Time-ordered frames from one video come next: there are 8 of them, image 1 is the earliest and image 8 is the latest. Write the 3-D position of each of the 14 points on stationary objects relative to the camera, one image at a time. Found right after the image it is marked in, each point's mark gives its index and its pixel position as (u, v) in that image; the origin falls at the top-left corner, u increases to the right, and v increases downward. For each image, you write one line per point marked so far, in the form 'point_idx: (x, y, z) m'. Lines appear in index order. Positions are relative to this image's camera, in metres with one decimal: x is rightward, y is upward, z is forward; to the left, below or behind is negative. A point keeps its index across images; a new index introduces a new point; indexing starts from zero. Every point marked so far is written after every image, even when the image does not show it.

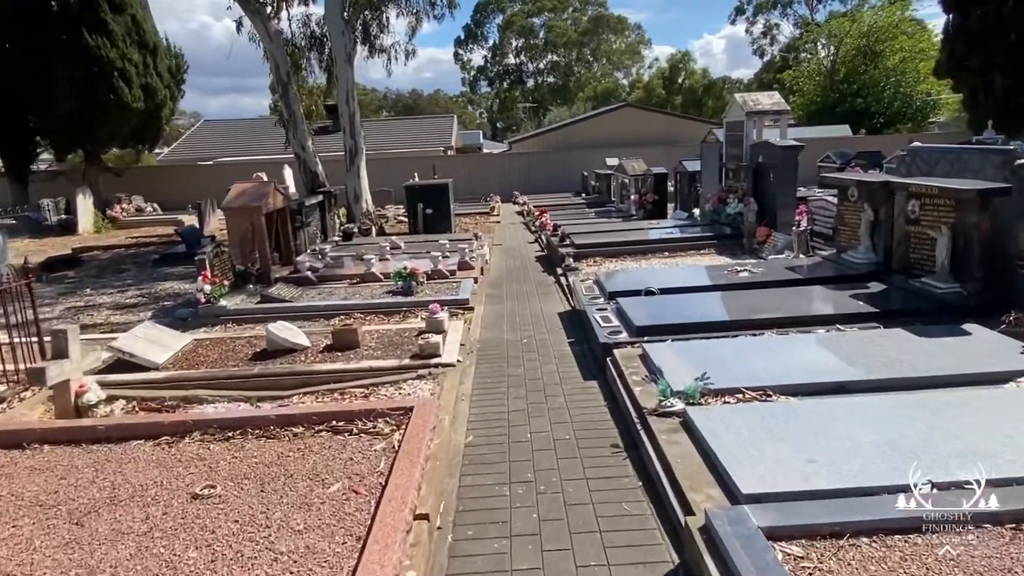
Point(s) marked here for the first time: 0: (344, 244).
0: (-3.3, +0.9, +13.6) m
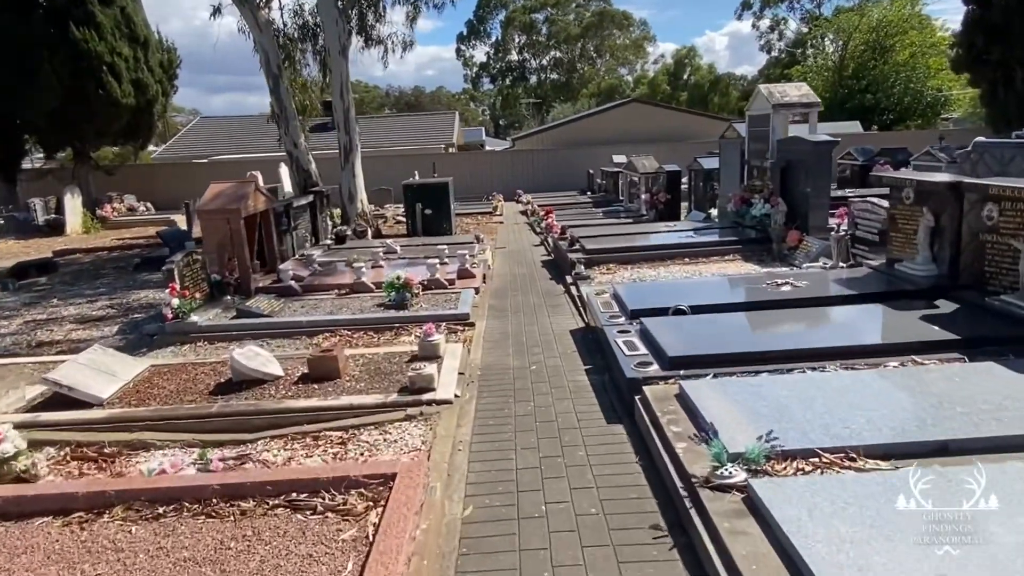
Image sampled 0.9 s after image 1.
0: (-3.3, +0.7, +12.6) m
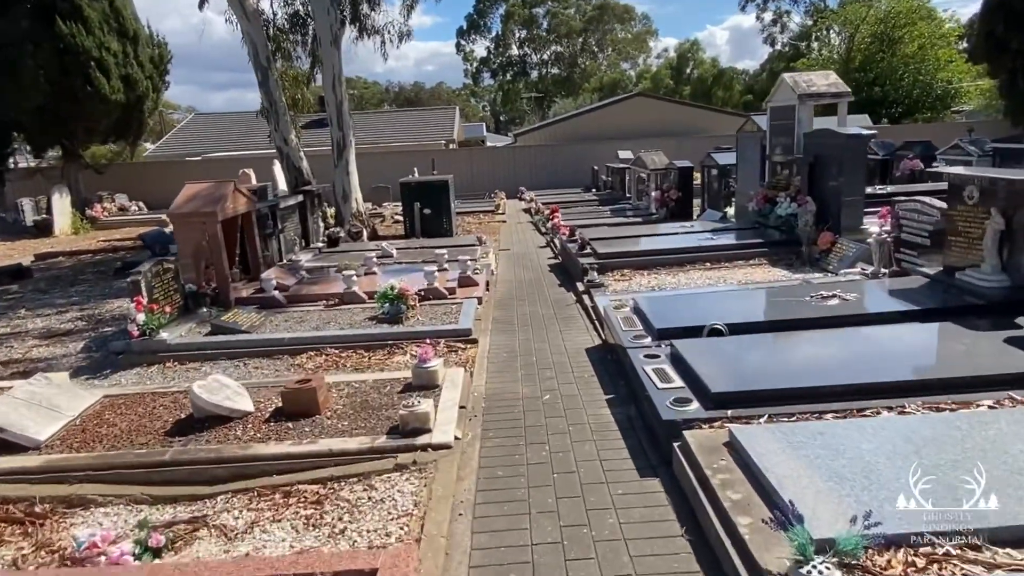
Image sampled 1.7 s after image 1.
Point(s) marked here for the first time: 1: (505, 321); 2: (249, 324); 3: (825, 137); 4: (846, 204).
0: (-3.2, +0.6, +11.8) m
1: (-0.1, -0.4, +7.6) m
2: (-2.8, -0.4, +7.3) m
3: (+4.2, +2.0, +9.2) m
4: (+4.4, +1.1, +8.9) m
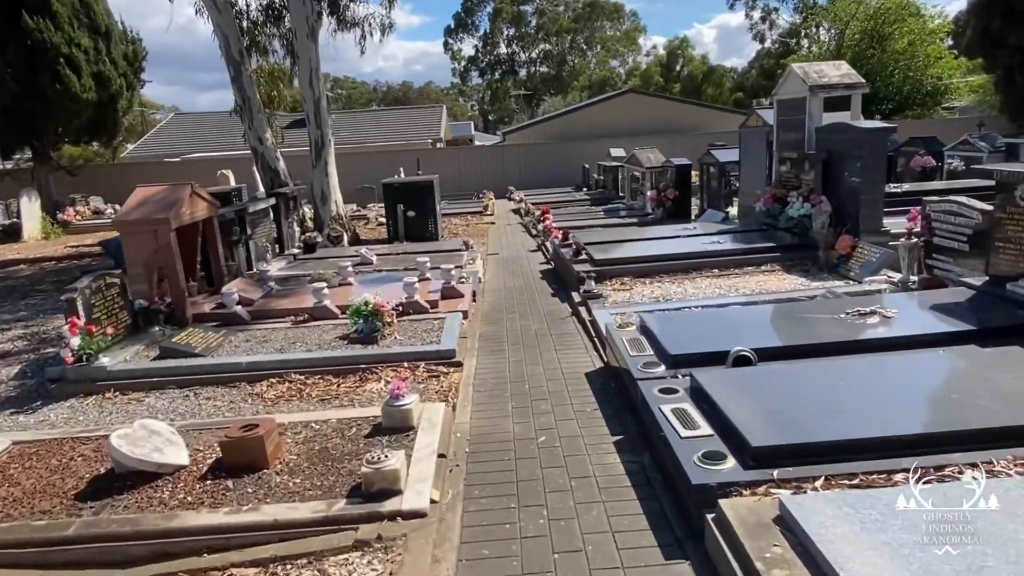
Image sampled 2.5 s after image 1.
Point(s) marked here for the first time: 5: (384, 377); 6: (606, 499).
0: (-3.4, +0.5, +10.9) m
1: (-0.2, -0.5, +6.8) m
2: (-2.9, -0.5, +6.5) m
3: (+4.1, +1.9, +8.5) m
4: (+4.2, +1.0, +8.2) m
5: (-1.1, -0.8, +5.7) m
6: (+0.5, -1.1, +3.5) m
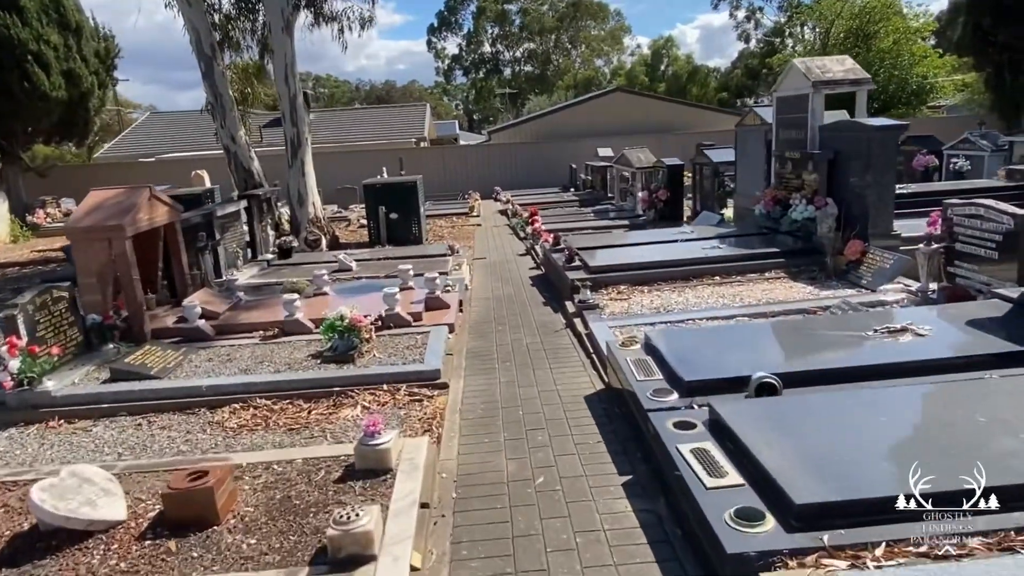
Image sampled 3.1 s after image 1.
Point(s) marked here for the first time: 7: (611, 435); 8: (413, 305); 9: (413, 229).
0: (-3.5, +0.4, +10.3) m
1: (-0.3, -0.6, +6.2) m
2: (-3.0, -0.7, +5.9) m
3: (+3.9, +1.8, +8.0) m
4: (+4.1, +0.9, +7.7) m
5: (-1.1, -0.9, +5.1) m
6: (+0.5, -1.2, +3.0) m
7: (+0.6, -0.9, +4.3) m
8: (-1.0, -0.2, +7.0) m
9: (-2.0, +1.2, +13.8) m
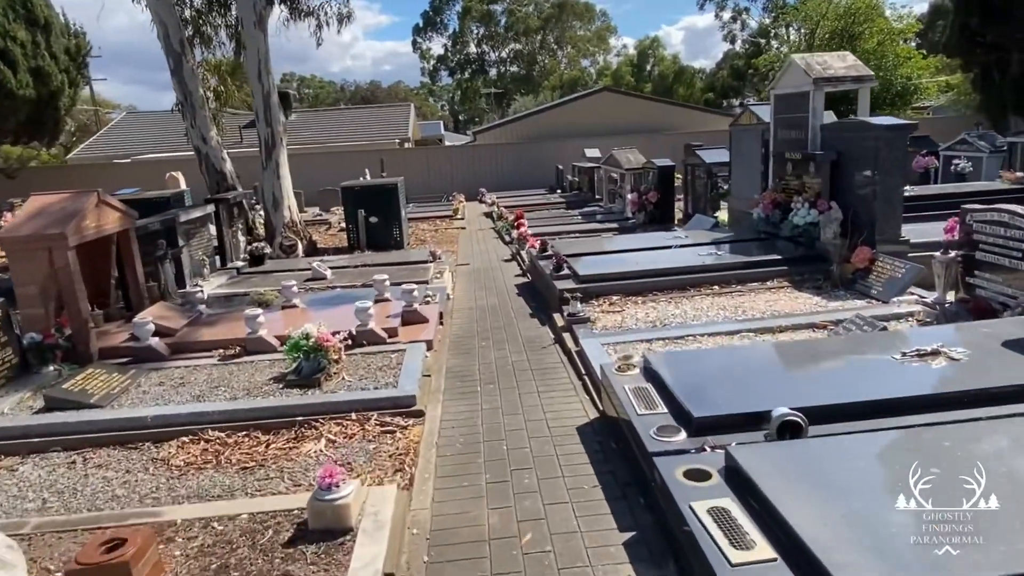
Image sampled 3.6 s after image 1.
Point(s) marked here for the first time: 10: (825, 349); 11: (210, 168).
0: (-3.8, +0.2, +9.7) m
1: (-0.4, -0.7, +5.7) m
2: (-3.1, -0.8, +5.3) m
3: (+3.7, +1.7, +7.5) m
4: (+3.9, +0.8, +7.2) m
5: (-1.2, -1.0, +4.6) m
6: (+0.4, -1.3, +2.4) m
7: (+0.5, -1.0, +3.8) m
8: (-1.2, -0.3, +6.5) m
9: (-2.3, +1.0, +13.2) m
10: (+2.2, -0.4, +4.5) m
11: (-5.8, +2.3, +13.1) m
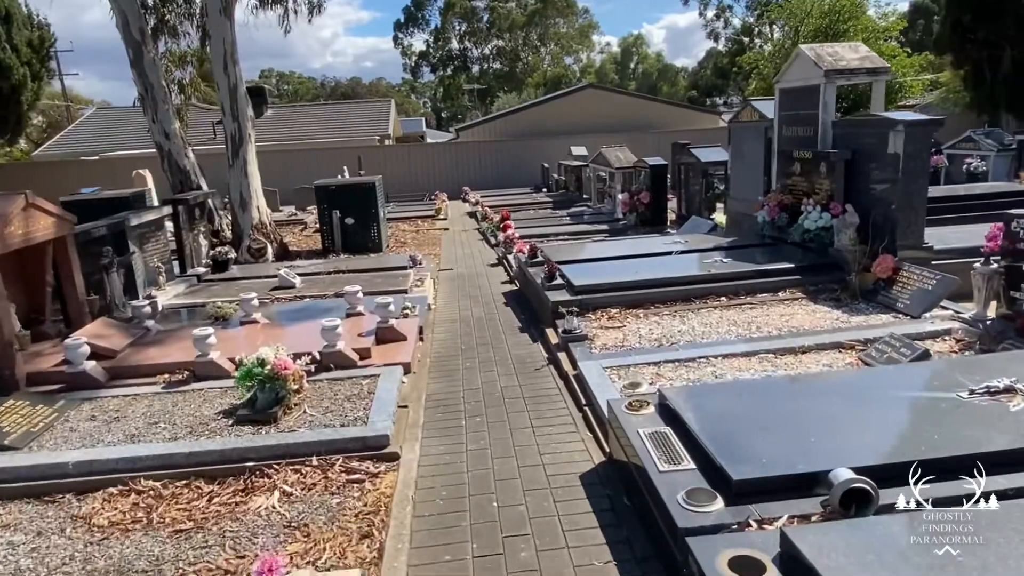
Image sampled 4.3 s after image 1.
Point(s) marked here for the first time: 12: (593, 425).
0: (-3.9, +0.1, +8.9) m
1: (-0.5, -0.8, +5.0) m
2: (-3.2, -0.9, +4.5) m
3: (+3.6, +1.6, +6.9) m
4: (+3.8, +0.7, +6.6) m
5: (-1.3, -1.1, +3.8) m
6: (+0.4, -1.4, +1.7) m
7: (+0.5, -1.2, +3.1) m
8: (-1.3, -0.4, +5.7) m
9: (-2.6, +0.9, +12.4) m
10: (+2.1, -0.5, +3.9) m
11: (-6.1, +2.2, +12.2) m
12: (+0.5, -0.8, +4.4) m
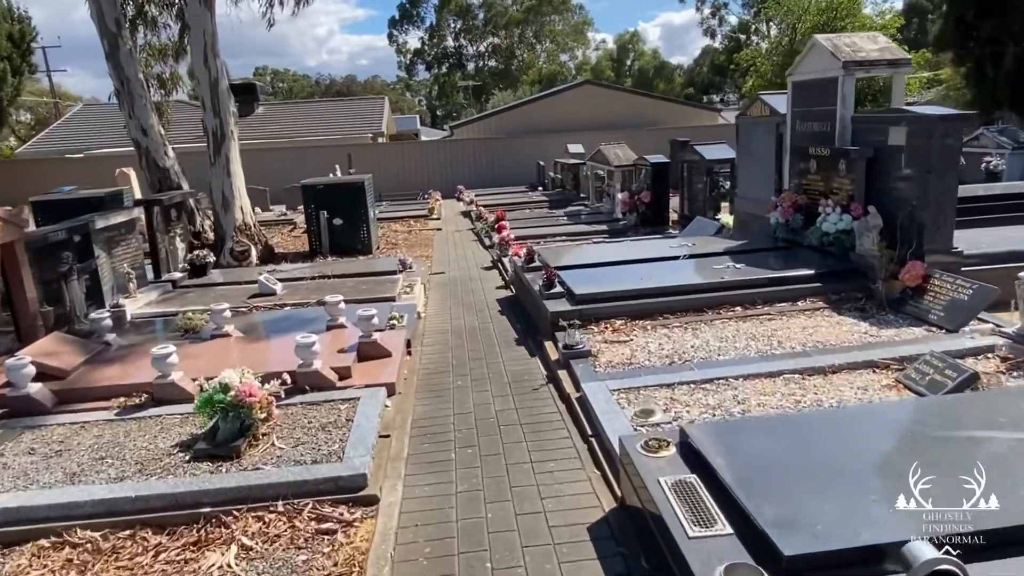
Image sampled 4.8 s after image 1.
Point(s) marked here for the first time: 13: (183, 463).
0: (-4.0, 0.0, +8.3) m
1: (-0.5, -0.9, +4.4) m
2: (-3.2, -1.0, +3.9) m
3: (+3.6, +1.6, +6.4) m
4: (+3.8, +0.6, +6.1) m
5: (-1.3, -1.2, +3.3) m
6: (+0.4, -1.5, +1.2) m
7: (+0.5, -1.2, +2.5) m
8: (-1.3, -0.5, +5.2) m
9: (-2.6, +0.9, +11.9) m
10: (+2.1, -0.6, +3.3) m
11: (-6.1, +2.1, +11.6) m
12: (+0.5, -0.9, +3.9) m
13: (-1.9, -1.0, +3.9) m
